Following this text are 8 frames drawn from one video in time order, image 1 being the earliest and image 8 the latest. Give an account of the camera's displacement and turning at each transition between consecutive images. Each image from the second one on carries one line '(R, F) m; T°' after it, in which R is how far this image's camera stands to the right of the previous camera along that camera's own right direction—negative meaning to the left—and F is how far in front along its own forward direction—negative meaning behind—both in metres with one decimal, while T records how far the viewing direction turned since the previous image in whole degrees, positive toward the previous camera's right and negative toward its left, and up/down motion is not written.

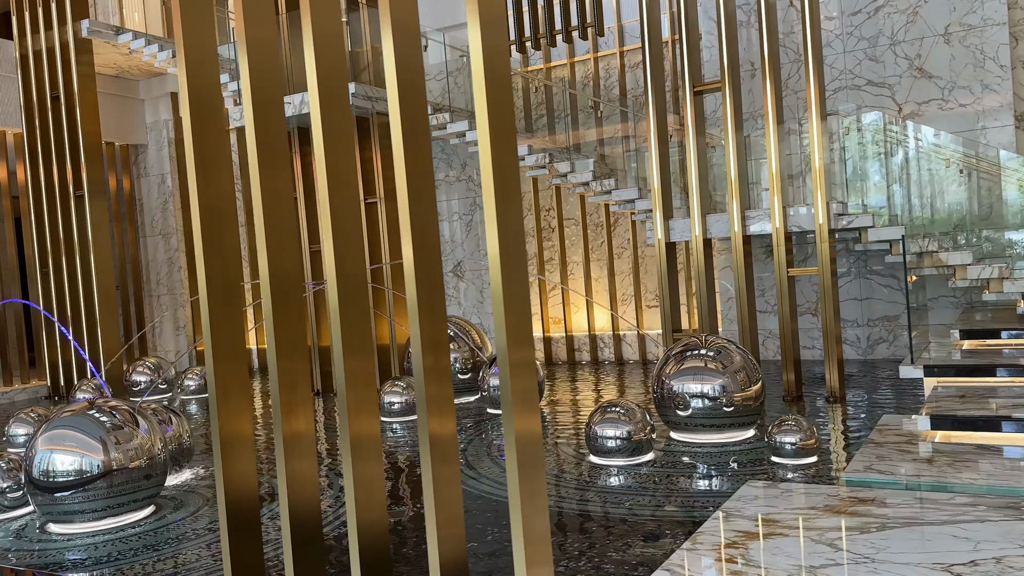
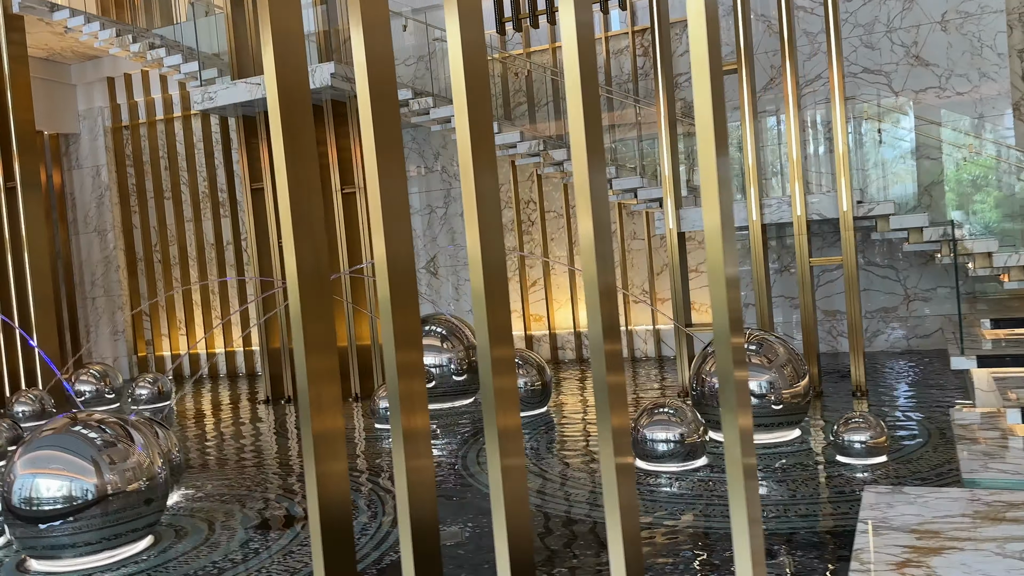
(-0.7, +0.6) m; +5°
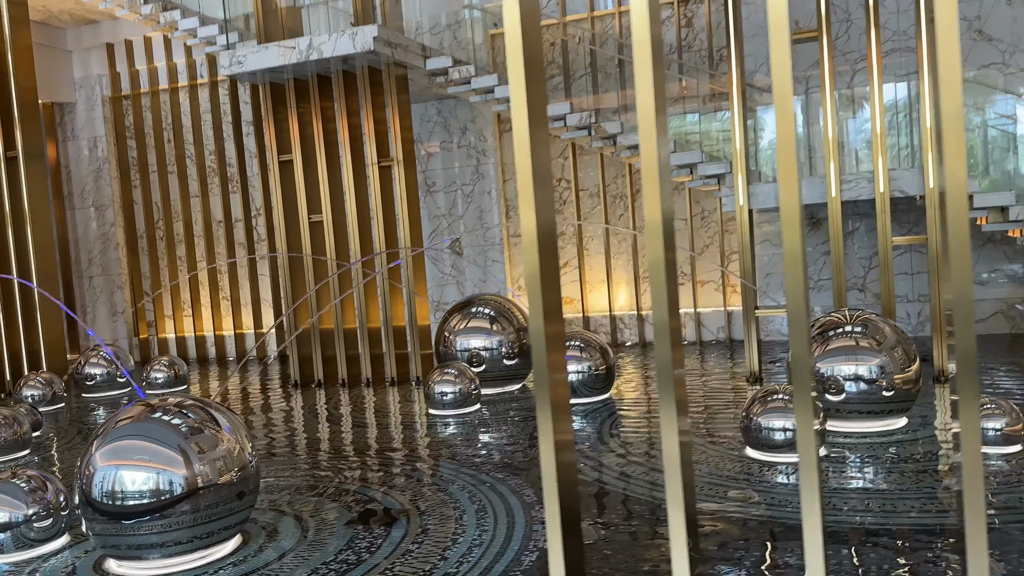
(-0.8, +0.4) m; +2°
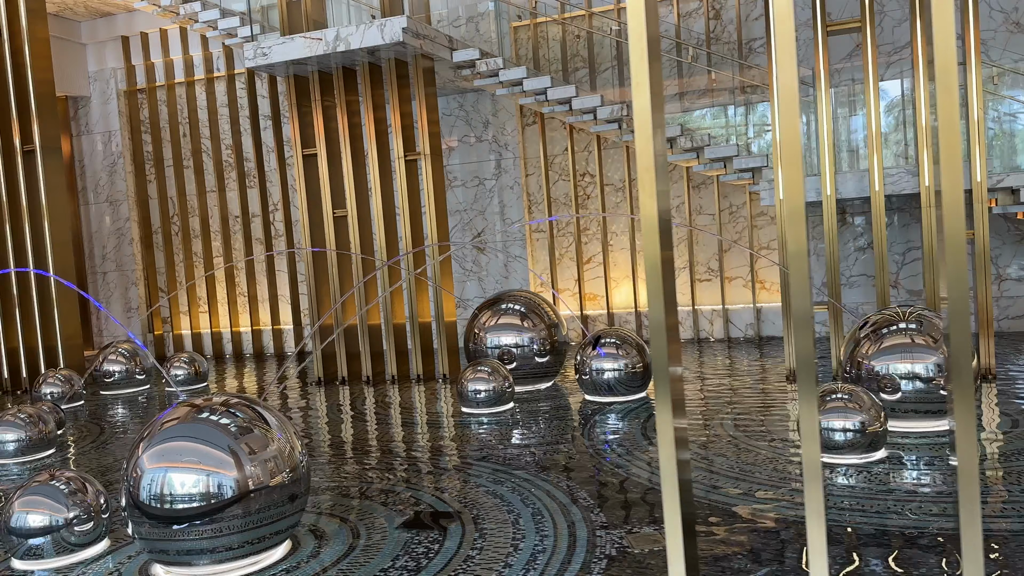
(-0.3, +0.2) m; 0°
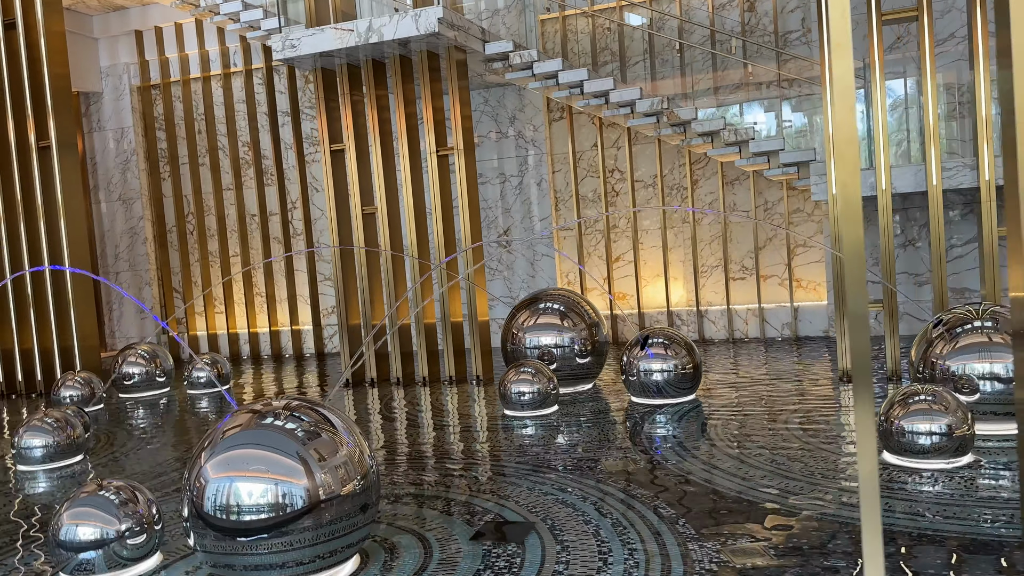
(-0.4, +0.2) m; 0°
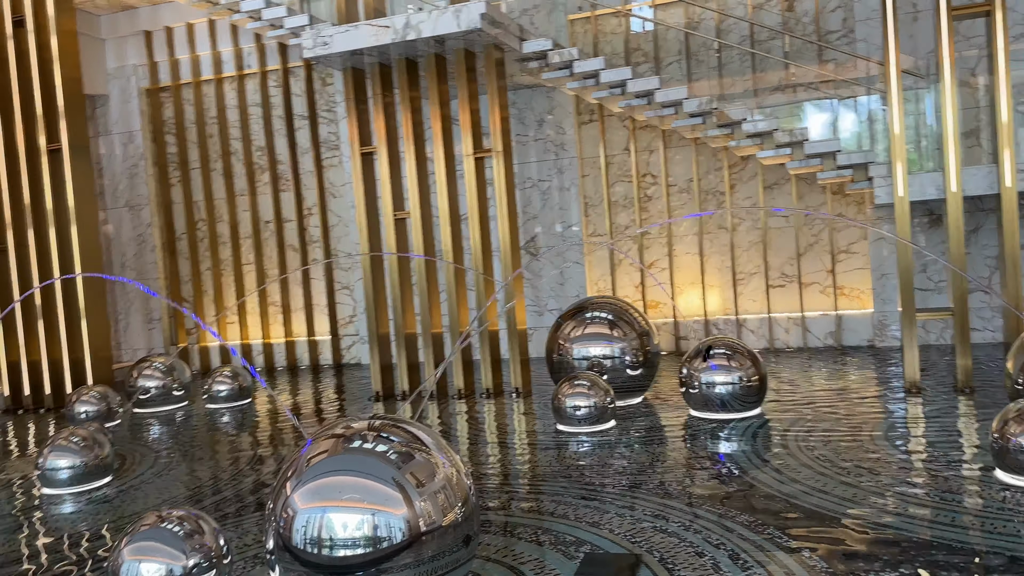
(-0.5, +0.4) m; +1°
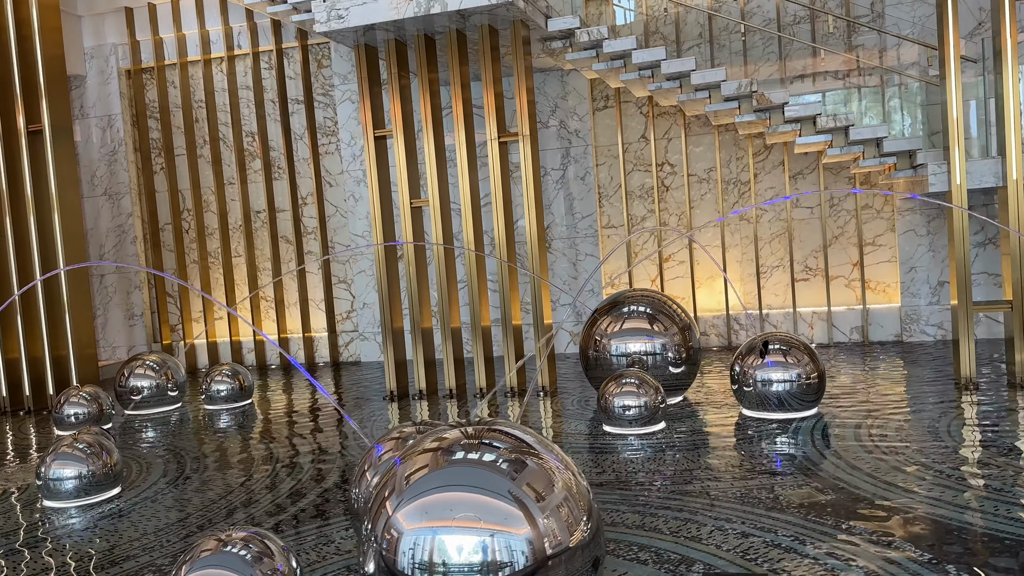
(-0.6, +0.5) m; +3°
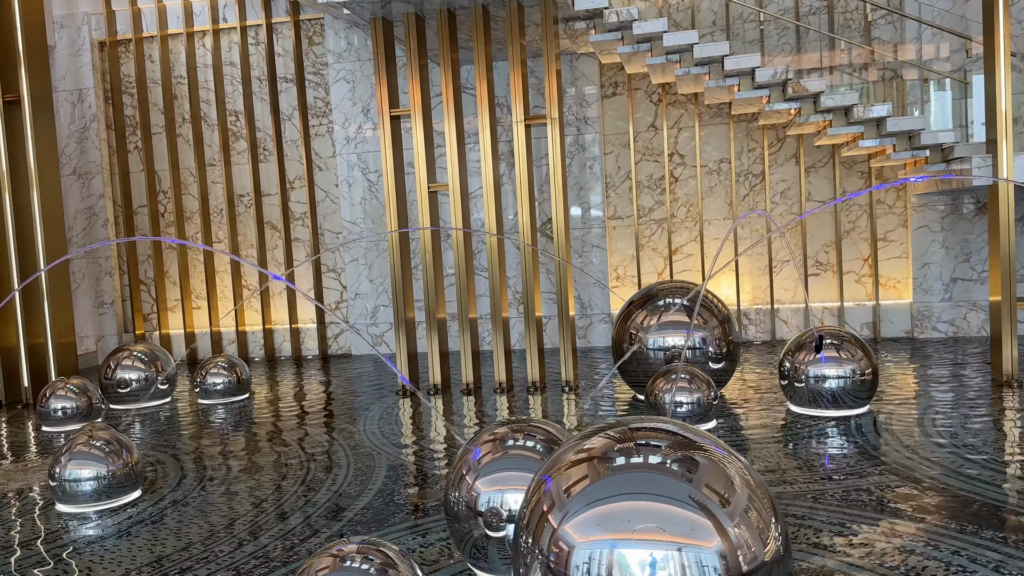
(-0.7, +0.4) m; +4°
